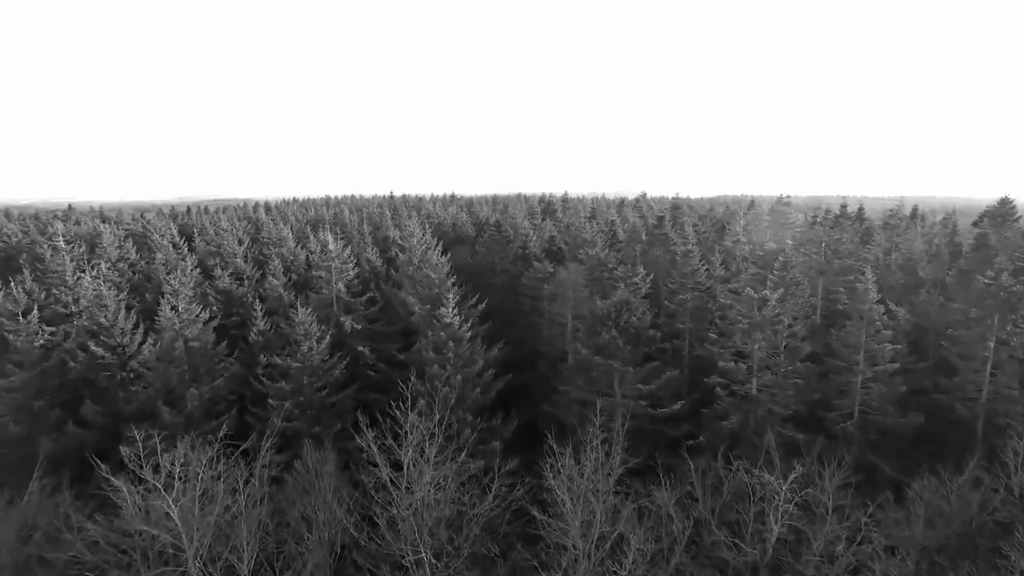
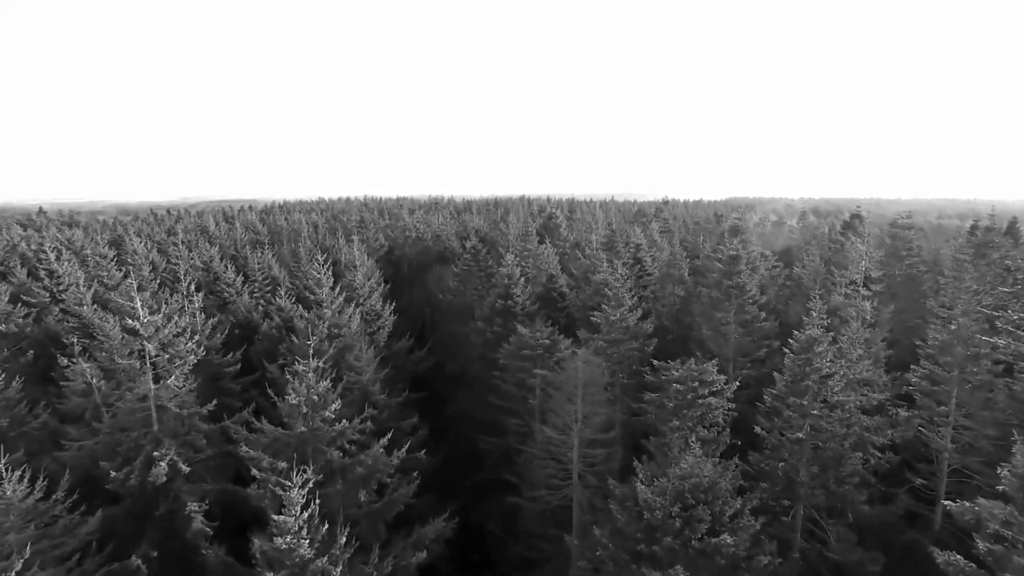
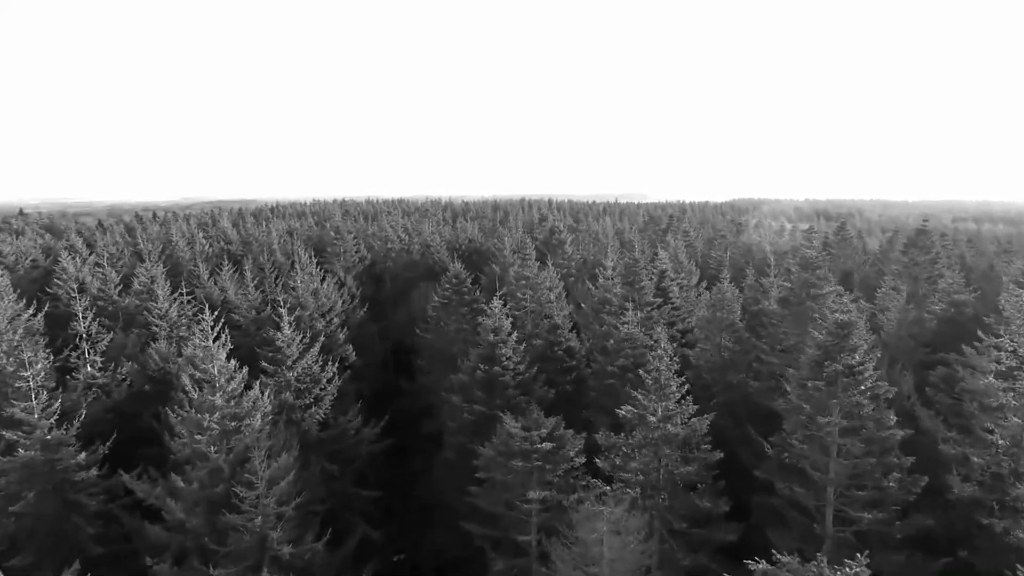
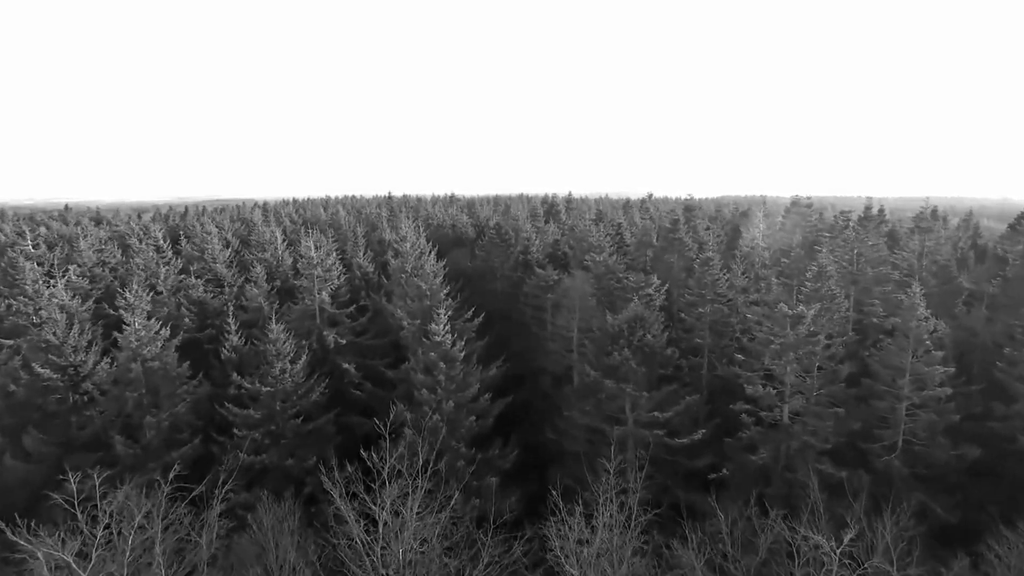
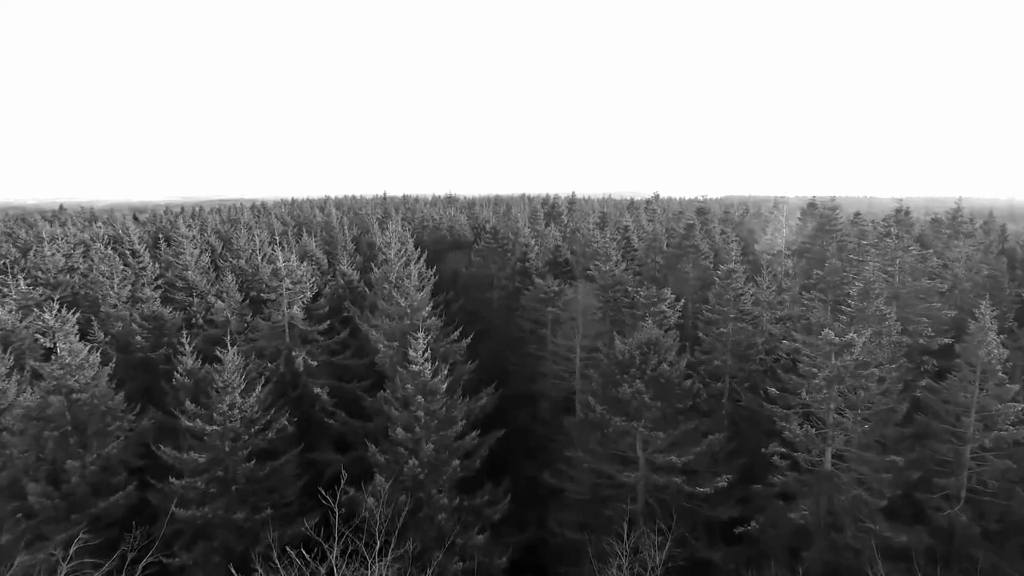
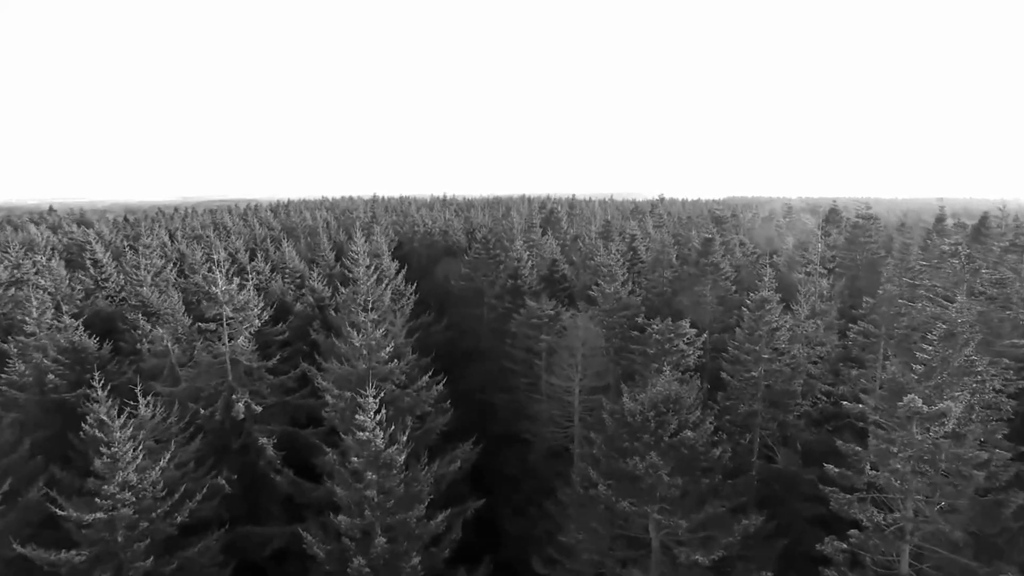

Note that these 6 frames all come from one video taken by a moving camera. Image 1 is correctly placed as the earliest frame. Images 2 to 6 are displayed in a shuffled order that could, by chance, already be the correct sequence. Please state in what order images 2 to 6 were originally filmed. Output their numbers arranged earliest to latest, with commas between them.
4, 5, 6, 2, 3
